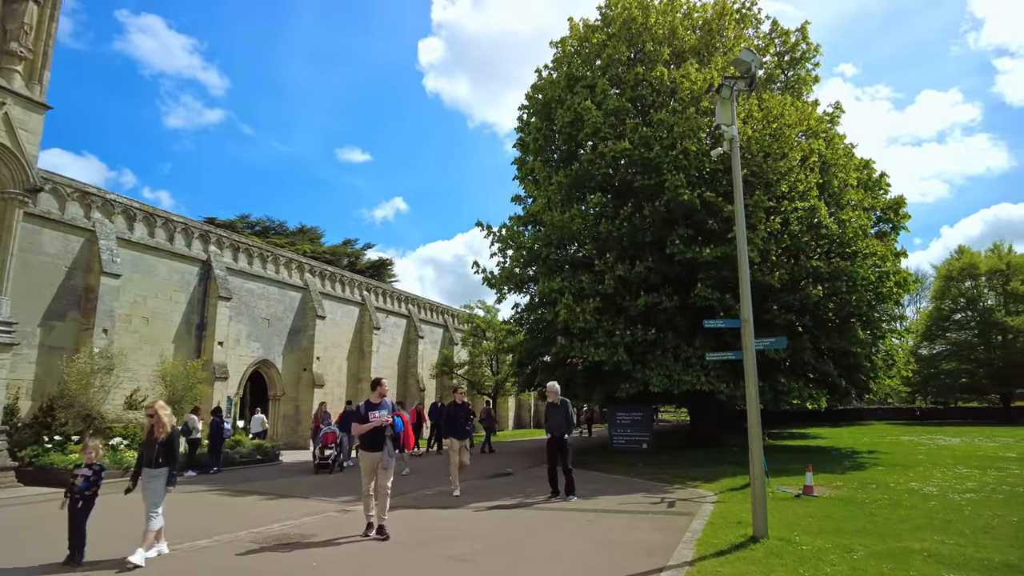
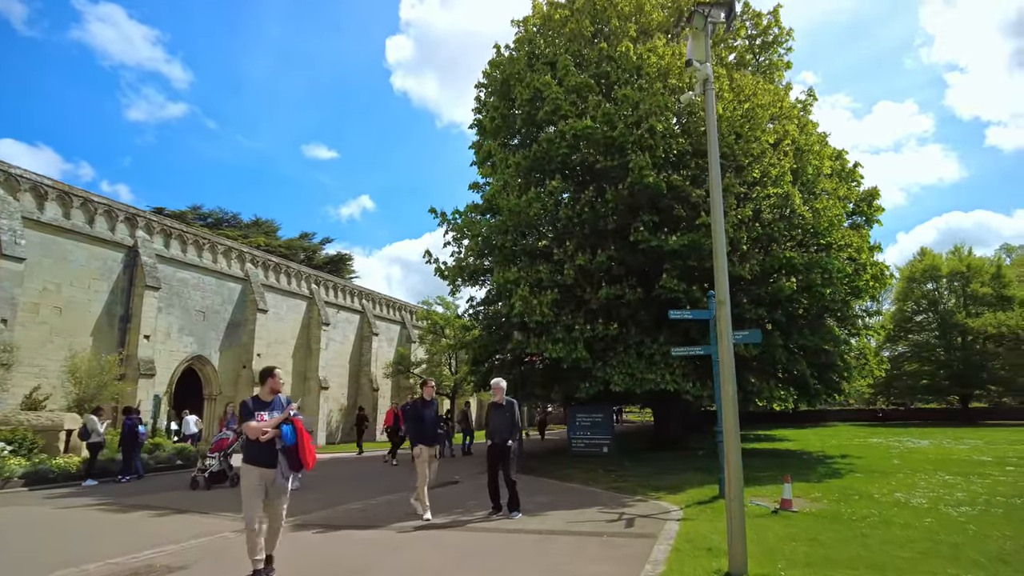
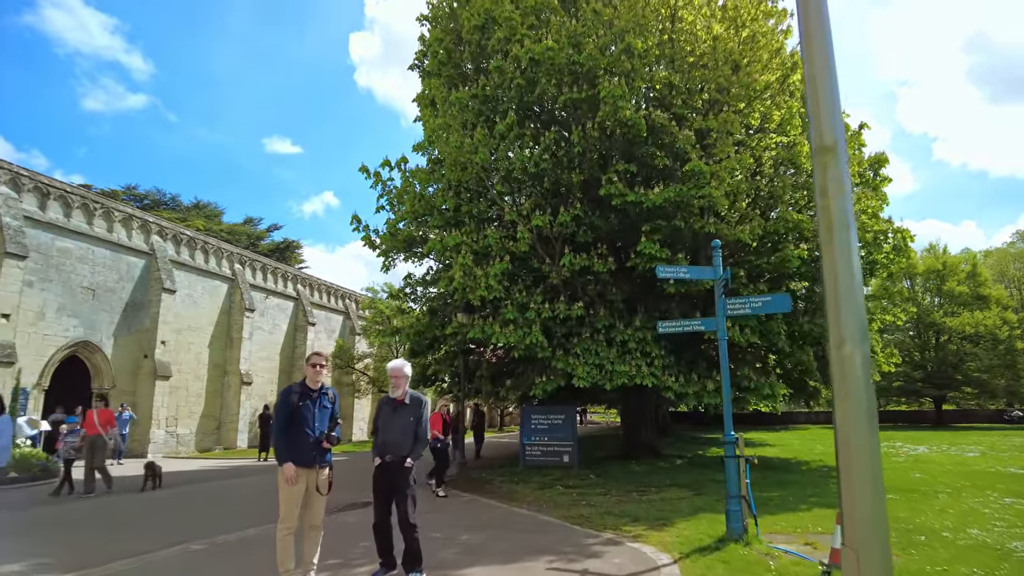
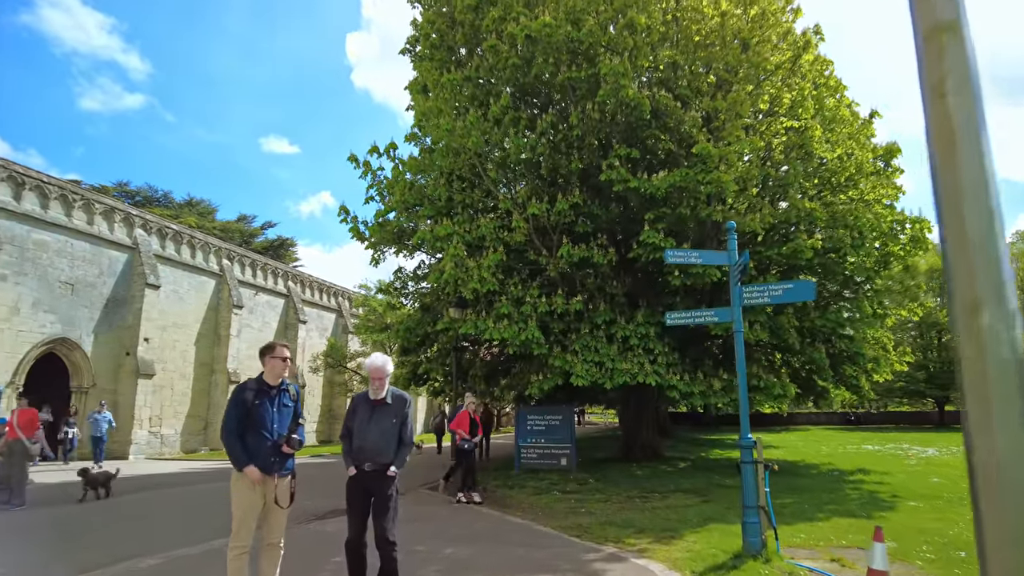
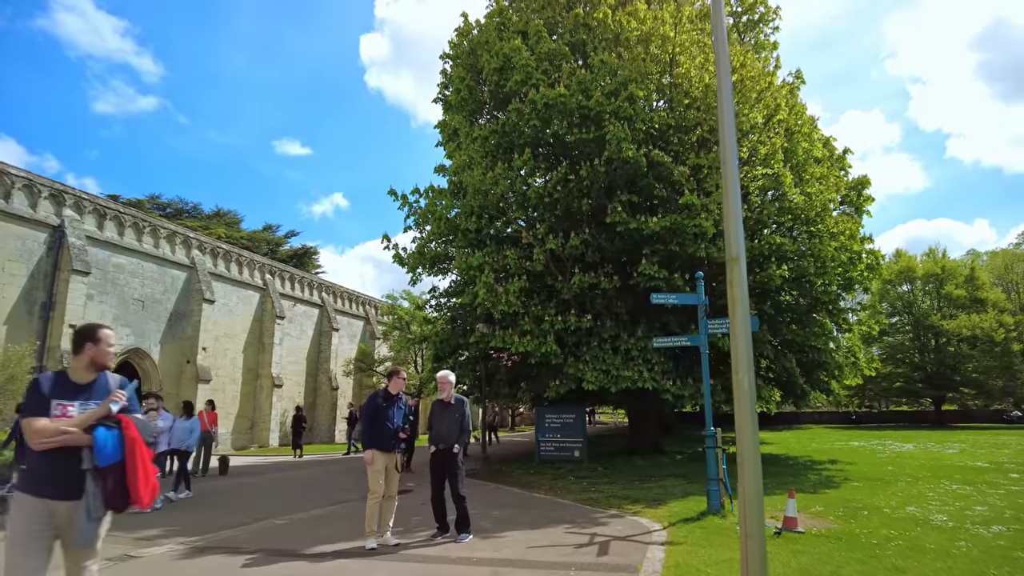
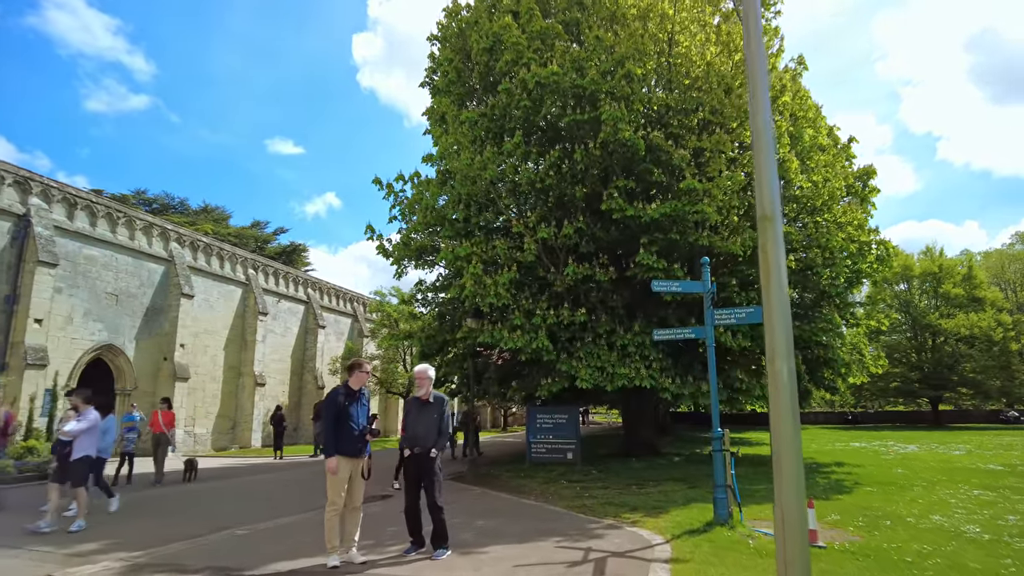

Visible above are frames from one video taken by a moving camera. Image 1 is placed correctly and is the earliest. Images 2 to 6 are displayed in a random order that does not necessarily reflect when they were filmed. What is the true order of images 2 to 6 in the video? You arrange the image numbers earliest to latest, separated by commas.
2, 5, 6, 3, 4
